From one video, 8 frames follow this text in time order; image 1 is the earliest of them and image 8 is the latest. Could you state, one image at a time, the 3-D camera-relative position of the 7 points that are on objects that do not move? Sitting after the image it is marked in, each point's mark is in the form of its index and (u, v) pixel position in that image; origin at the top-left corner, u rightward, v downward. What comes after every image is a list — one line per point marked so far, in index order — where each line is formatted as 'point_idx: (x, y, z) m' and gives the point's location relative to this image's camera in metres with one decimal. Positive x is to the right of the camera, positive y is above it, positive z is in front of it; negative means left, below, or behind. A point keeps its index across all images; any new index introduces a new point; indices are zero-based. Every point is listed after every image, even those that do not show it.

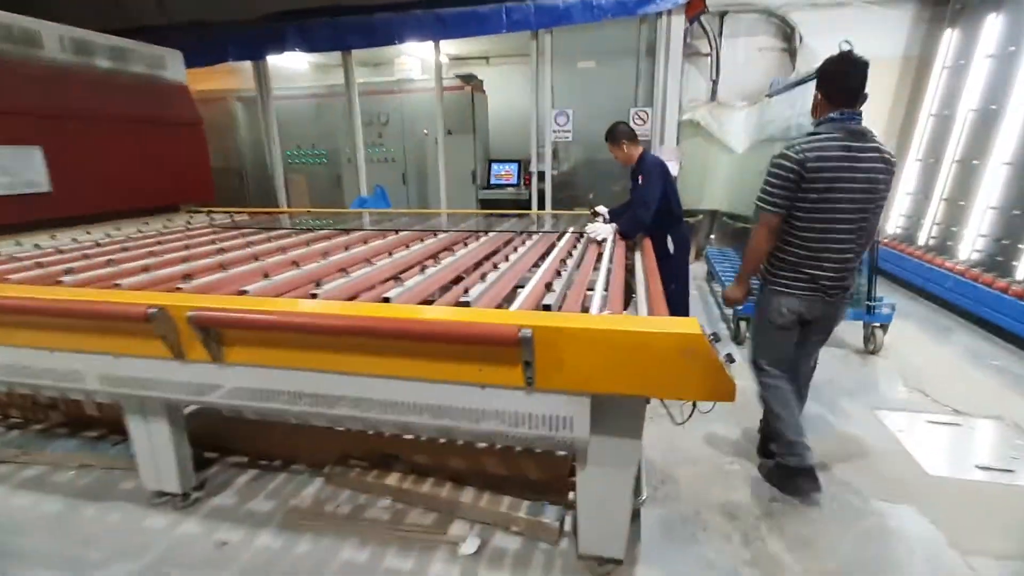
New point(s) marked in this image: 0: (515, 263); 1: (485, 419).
0: (0.0, +0.1, +1.7) m
1: (-0.1, -0.3, +1.1) m
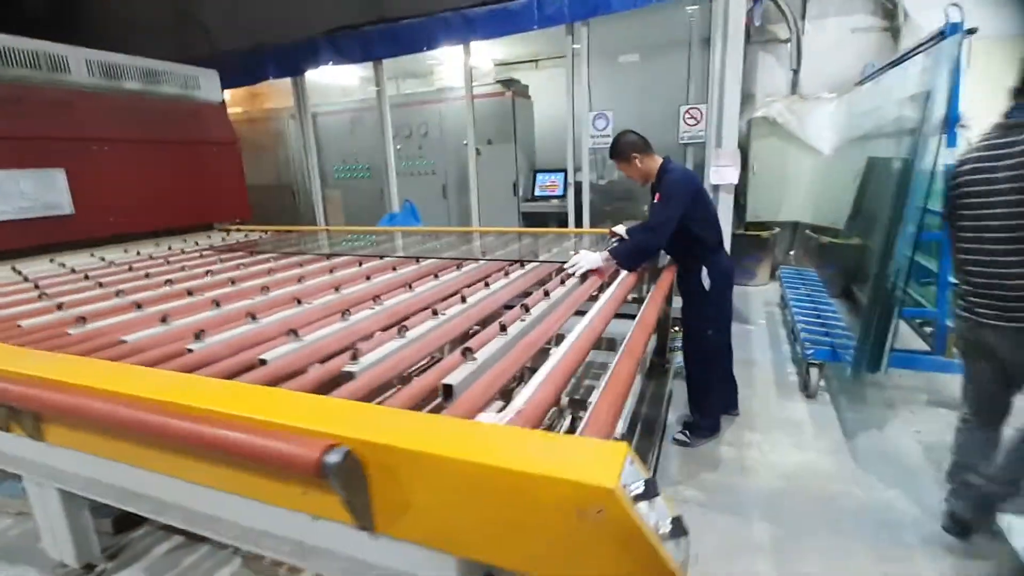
0: (-0.1, -0.1, +1.3) m
1: (-0.3, -0.4, +0.8) m
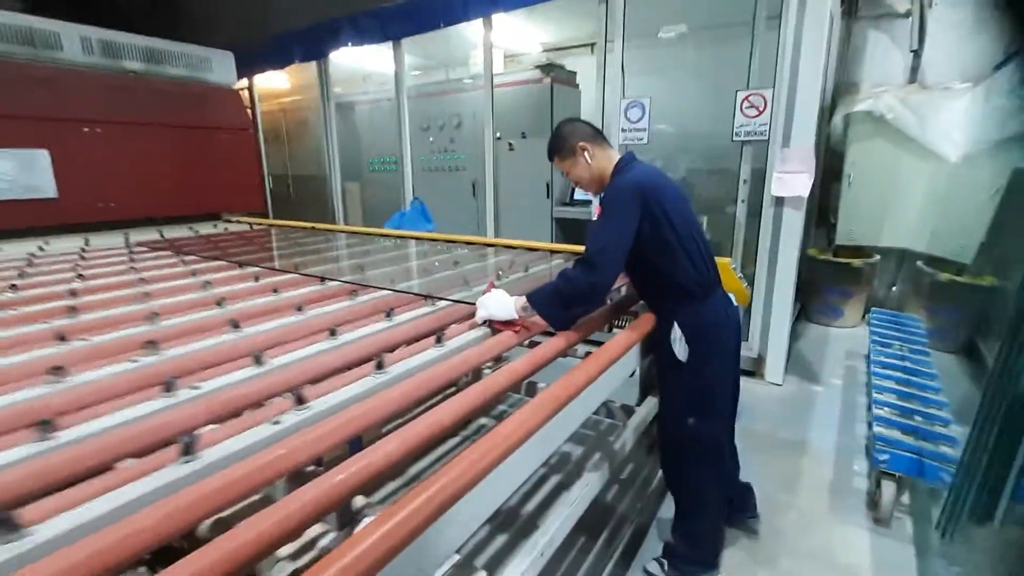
0: (-0.4, -0.1, +0.9) m
1: (-0.7, -0.5, +0.3) m
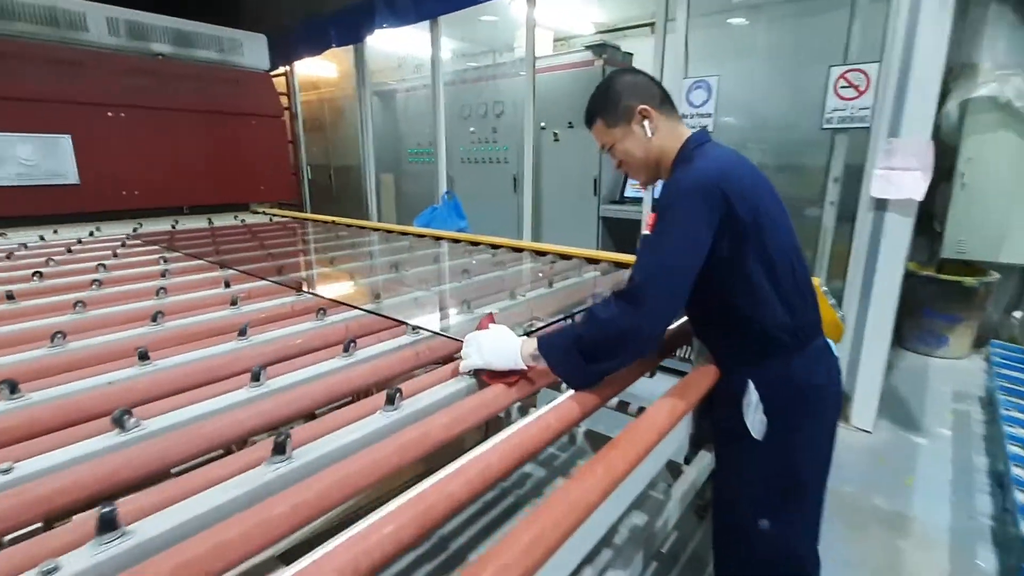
0: (-0.5, -0.2, +0.6) m
1: (-0.8, -0.5, +0.1) m
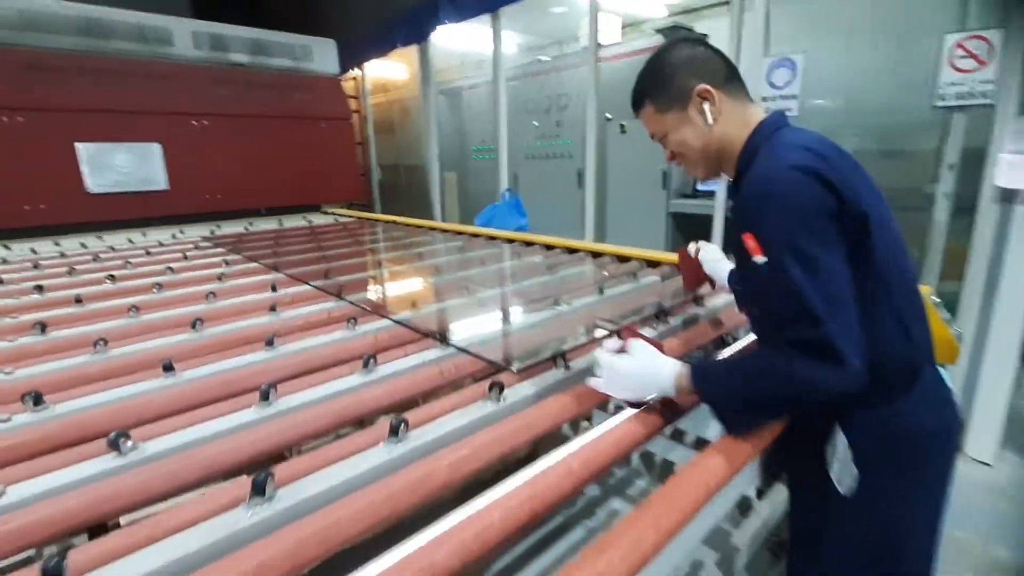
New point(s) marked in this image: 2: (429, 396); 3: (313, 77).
0: (-0.5, -0.2, +0.6) m
1: (-0.9, -0.5, +0.1) m
2: (-0.1, -0.2, +0.8) m
3: (-1.3, +1.4, +3.2) m
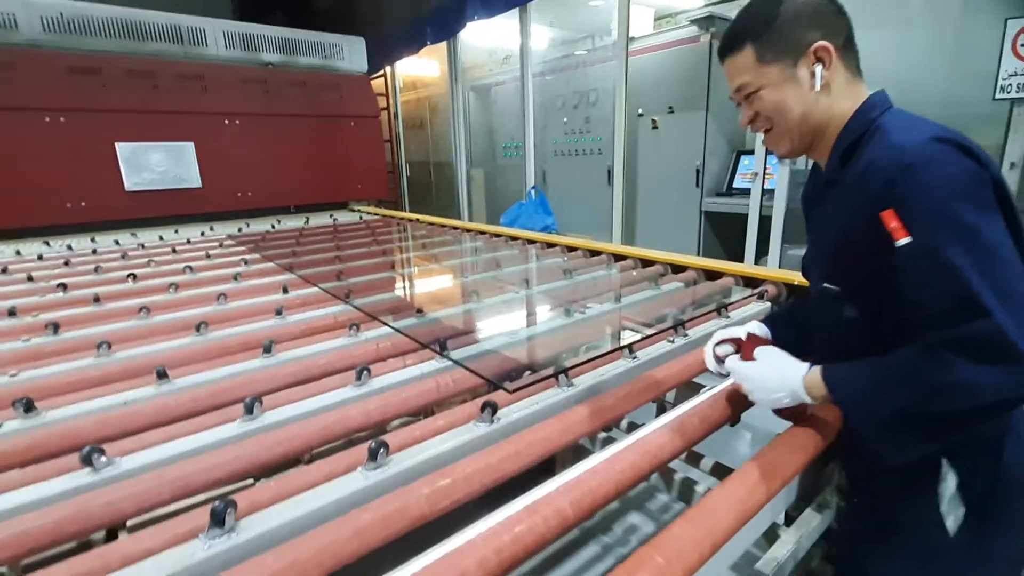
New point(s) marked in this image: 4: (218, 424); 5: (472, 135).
0: (-0.5, -0.2, +0.5) m
1: (-0.9, -0.6, +0.1) m
2: (-0.1, -0.2, +0.8) m
3: (-1.1, +1.4, +3.3) m
4: (-0.4, -0.2, +0.7) m
5: (-0.3, +1.3, +4.2) m
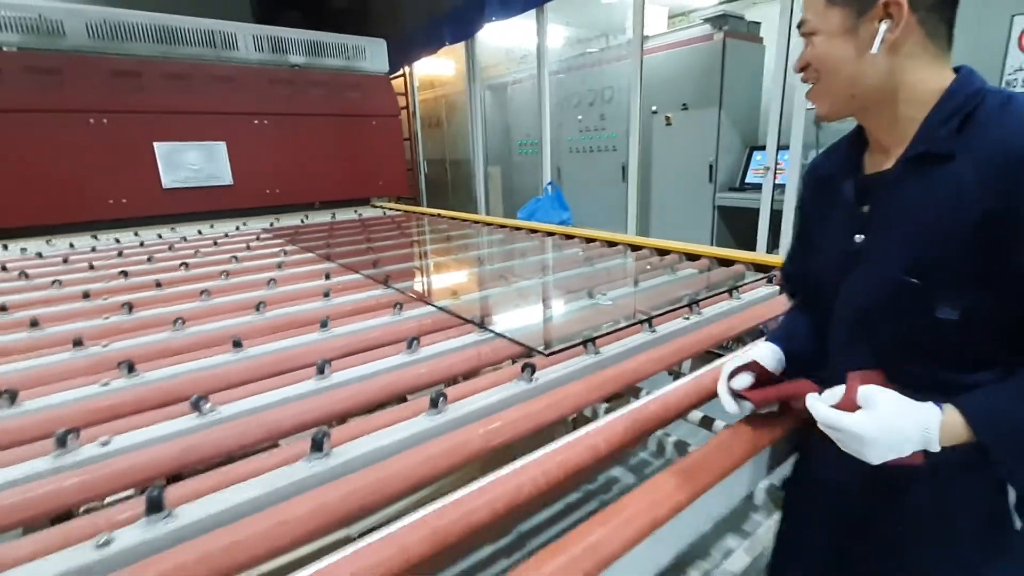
0: (-0.4, -0.2, +0.6) m
1: (-0.9, -0.5, +0.2) m
2: (-0.1, -0.2, +0.9) m
3: (-1.0, +1.4, +3.4) m
4: (-0.3, -0.1, +0.8) m
5: (-0.2, +1.3, +4.3) m
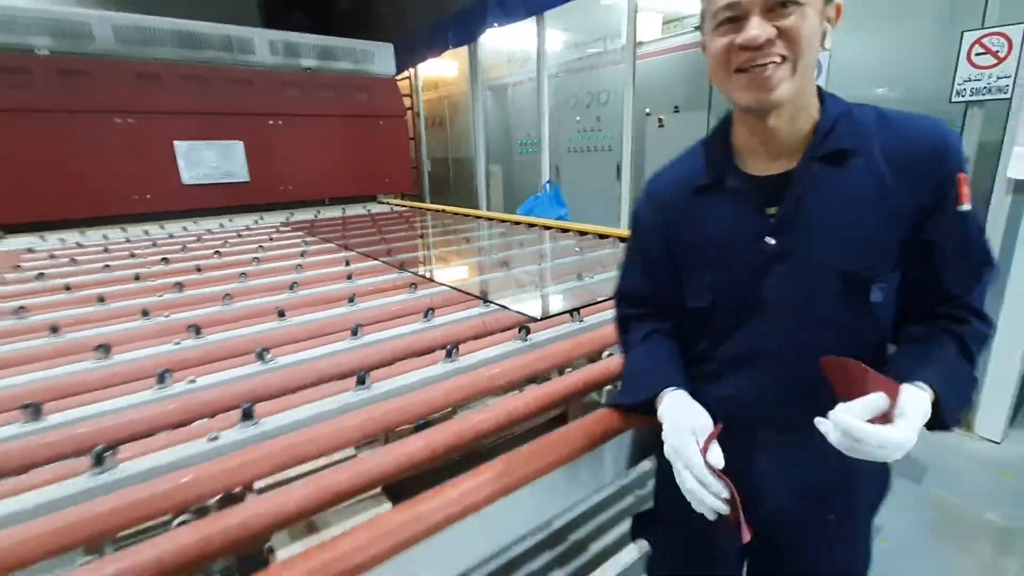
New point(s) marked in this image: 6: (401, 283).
0: (-0.4, -0.1, +0.8) m
1: (-0.9, -0.5, +0.4) m
2: (-0.1, -0.1, +1.1) m
3: (-1.0, +1.5, +3.5) m
4: (-0.3, -0.1, +0.9) m
5: (-0.2, +1.4, +4.5) m
6: (-0.3, 0.0, +1.3) m
